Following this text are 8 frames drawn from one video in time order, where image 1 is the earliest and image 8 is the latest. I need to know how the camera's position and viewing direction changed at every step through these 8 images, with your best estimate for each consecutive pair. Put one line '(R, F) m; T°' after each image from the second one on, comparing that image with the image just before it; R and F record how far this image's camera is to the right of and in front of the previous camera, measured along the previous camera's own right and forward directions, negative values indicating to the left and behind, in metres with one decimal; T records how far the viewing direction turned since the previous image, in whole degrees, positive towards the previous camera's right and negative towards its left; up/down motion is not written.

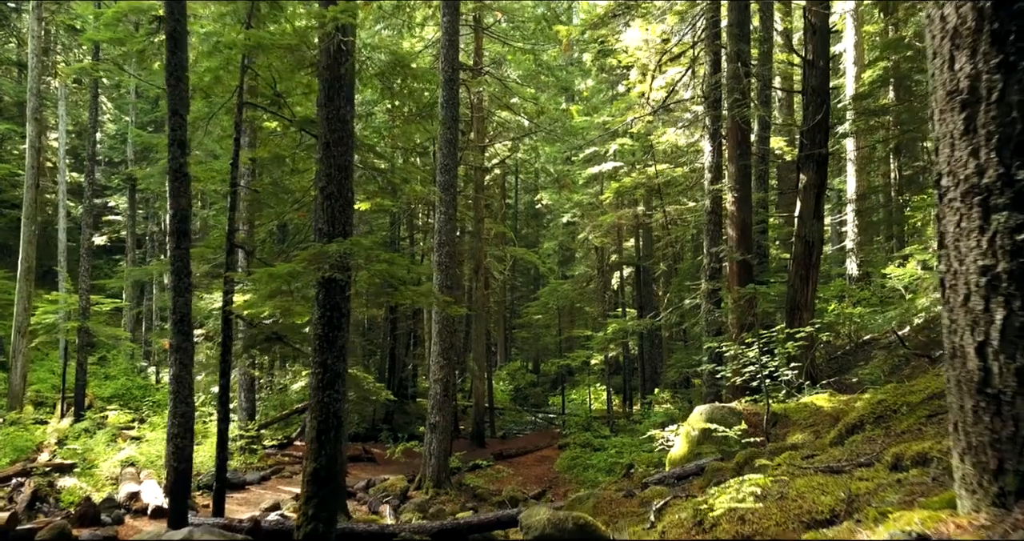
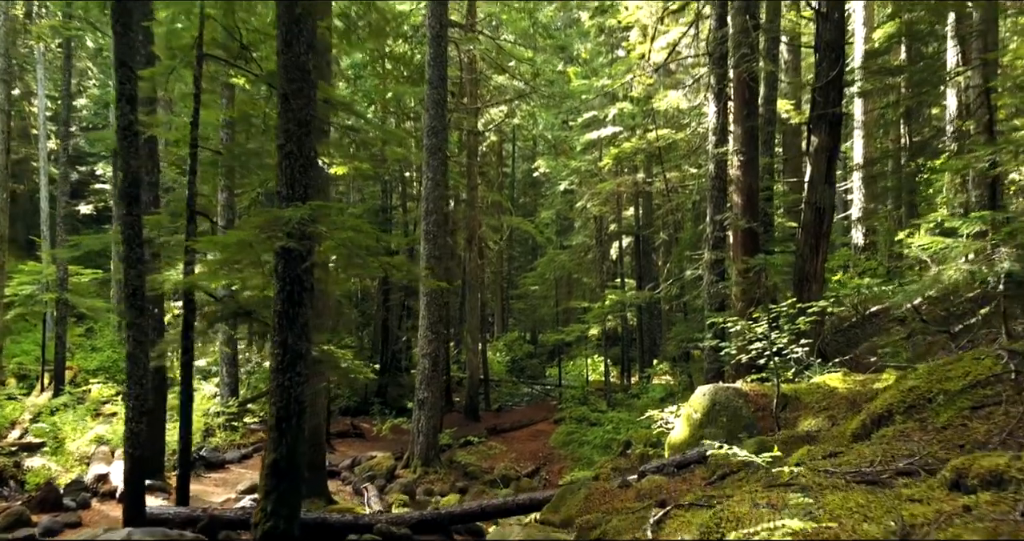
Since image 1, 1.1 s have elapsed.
(+0.1, +0.7) m; 0°
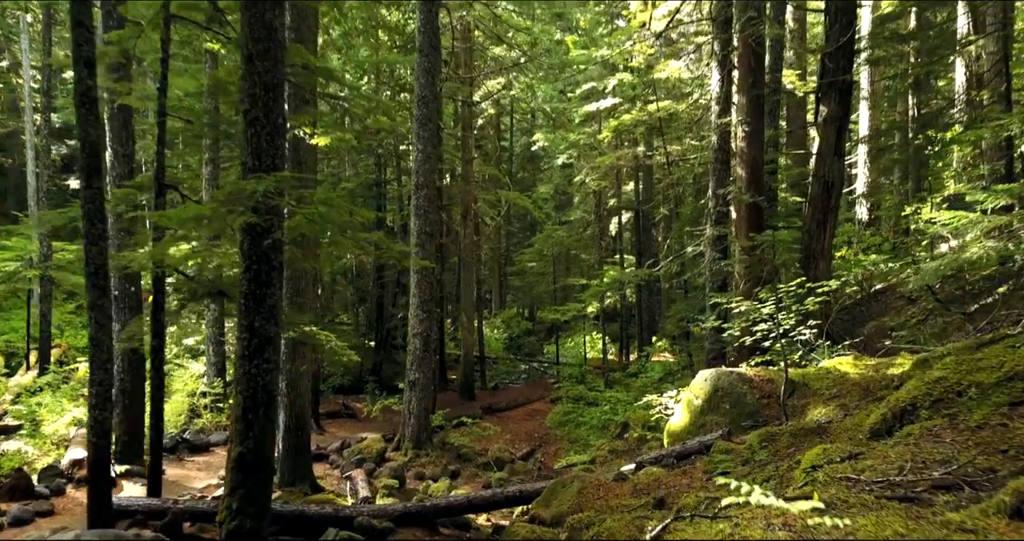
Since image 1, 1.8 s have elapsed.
(+0.1, +0.5) m; 0°
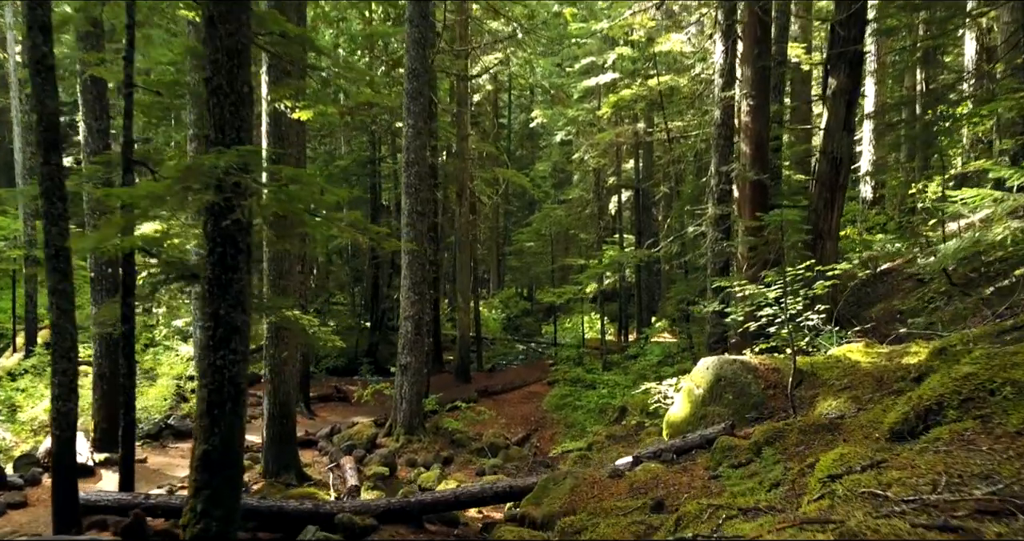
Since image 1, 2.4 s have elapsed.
(+0.1, +0.4) m; 0°
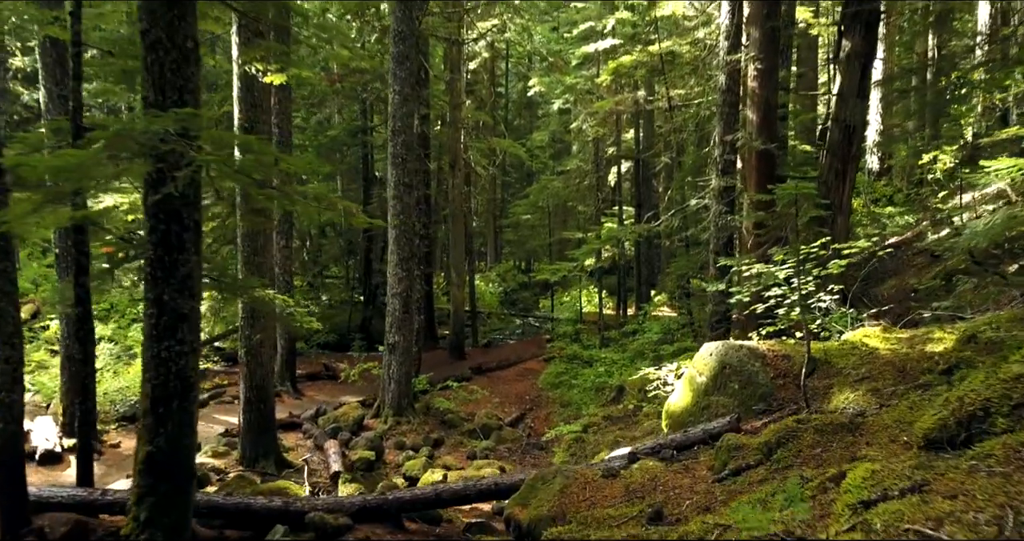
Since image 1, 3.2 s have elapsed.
(+0.1, +0.5) m; 0°
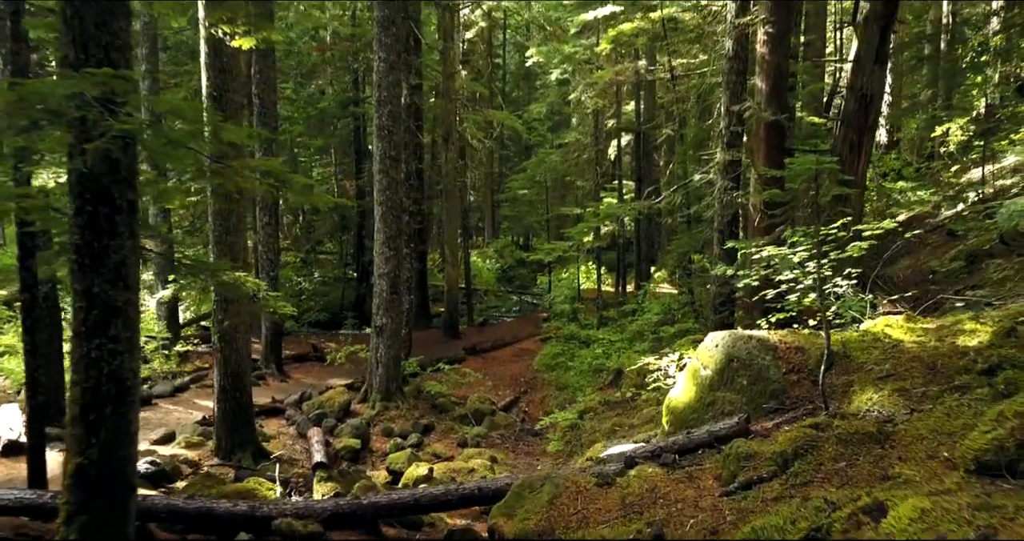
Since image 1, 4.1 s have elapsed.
(+0.1, +0.5) m; 0°
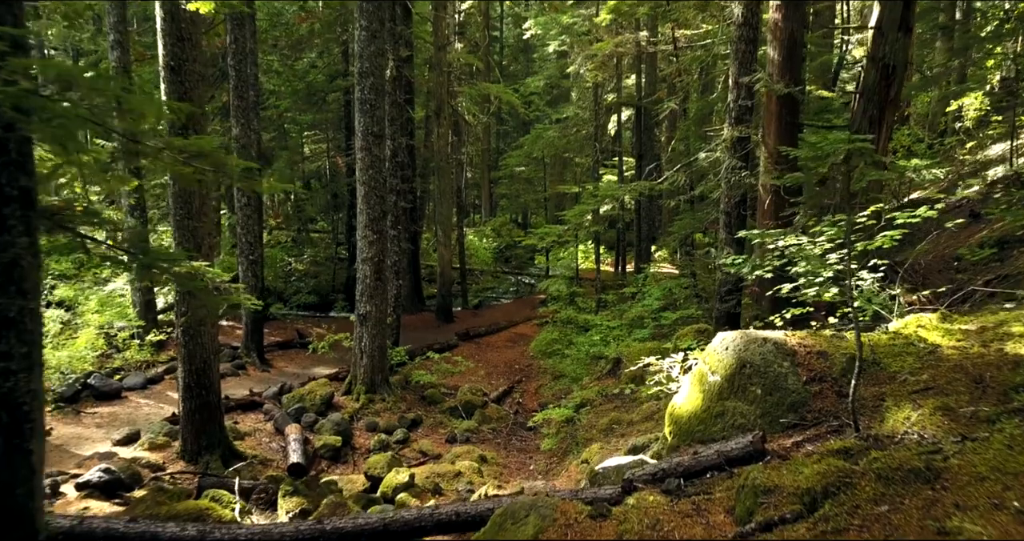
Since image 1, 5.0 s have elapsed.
(+0.1, +0.6) m; 0°
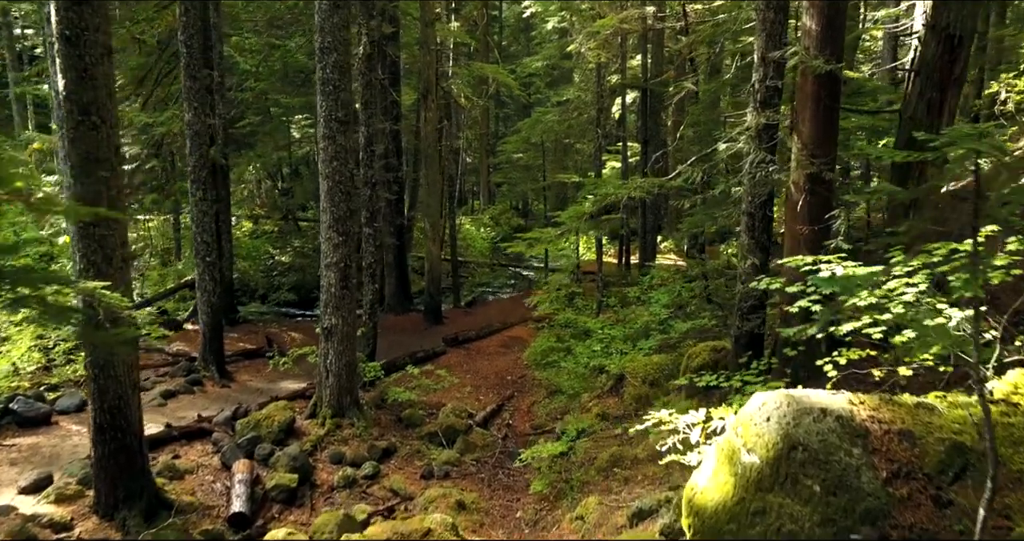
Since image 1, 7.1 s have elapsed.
(+0.2, +1.3) m; 0°
